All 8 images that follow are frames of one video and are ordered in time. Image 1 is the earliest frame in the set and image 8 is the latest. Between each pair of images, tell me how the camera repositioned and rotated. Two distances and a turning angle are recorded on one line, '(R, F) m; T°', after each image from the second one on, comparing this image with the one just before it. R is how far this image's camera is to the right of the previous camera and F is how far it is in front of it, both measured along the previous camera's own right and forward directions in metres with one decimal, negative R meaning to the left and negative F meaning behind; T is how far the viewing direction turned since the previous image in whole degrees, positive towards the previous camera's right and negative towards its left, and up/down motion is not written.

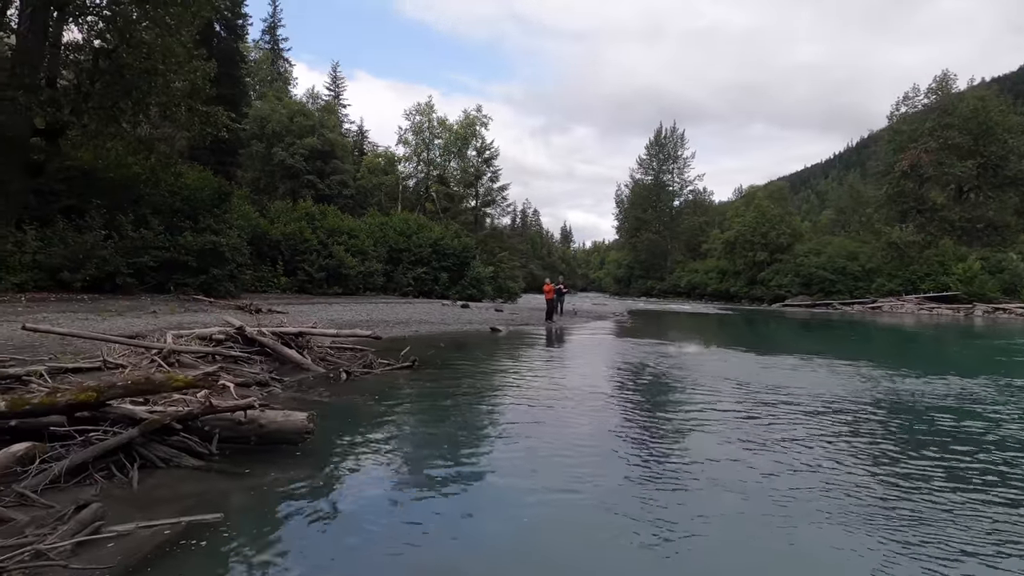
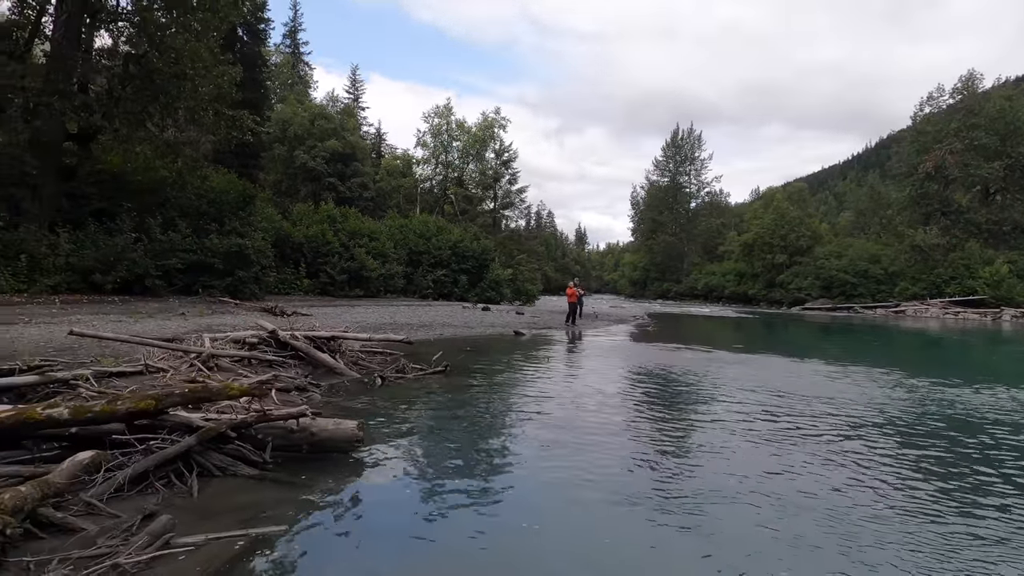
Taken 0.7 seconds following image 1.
(-0.4, 0.0) m; -1°
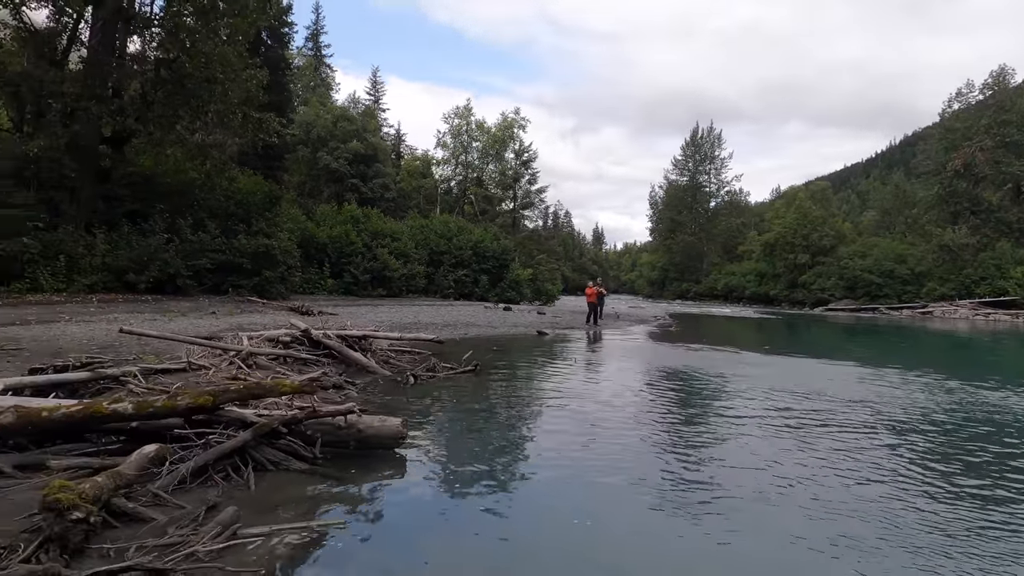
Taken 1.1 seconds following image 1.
(-0.2, -0.1) m; -2°
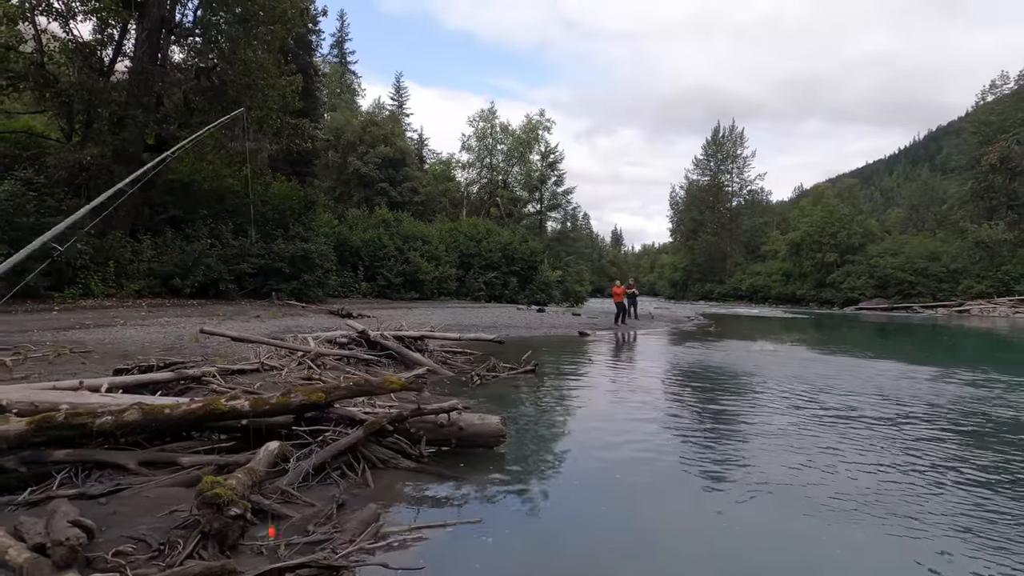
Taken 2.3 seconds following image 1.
(-0.8, +0.1) m; -2°
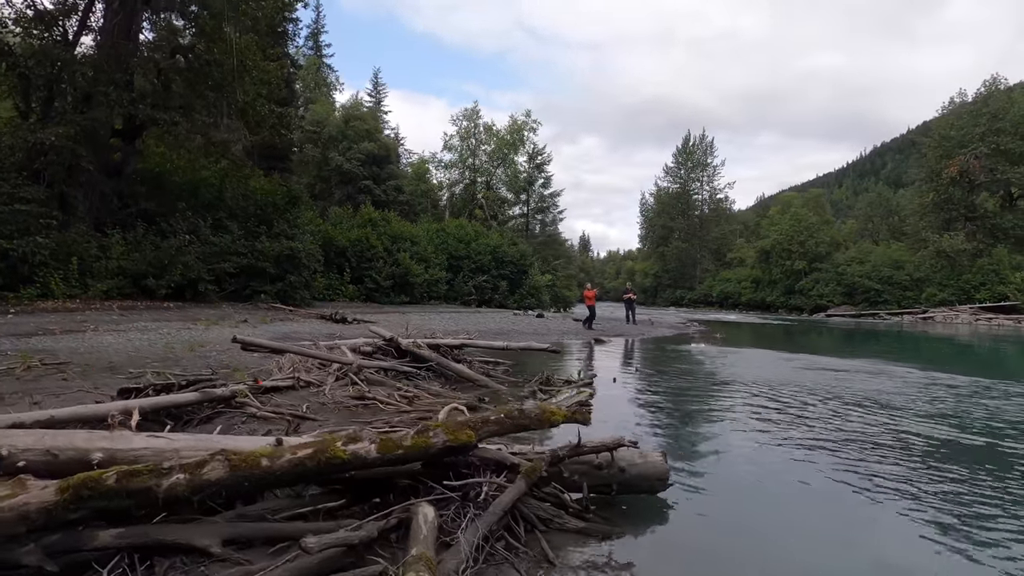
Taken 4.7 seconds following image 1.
(-1.6, +1.4) m; +4°
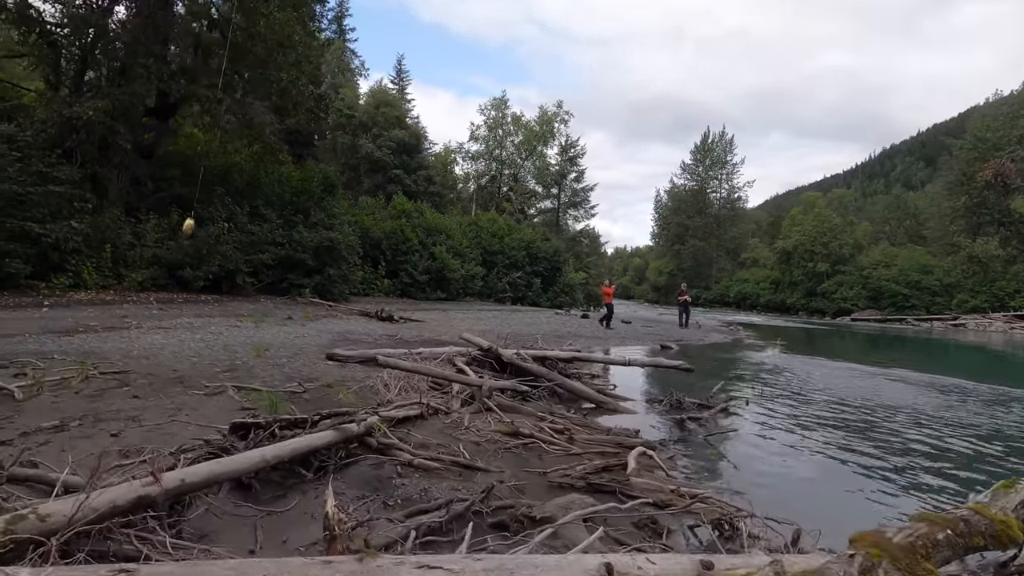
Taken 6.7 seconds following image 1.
(-1.9, +1.4) m; 0°
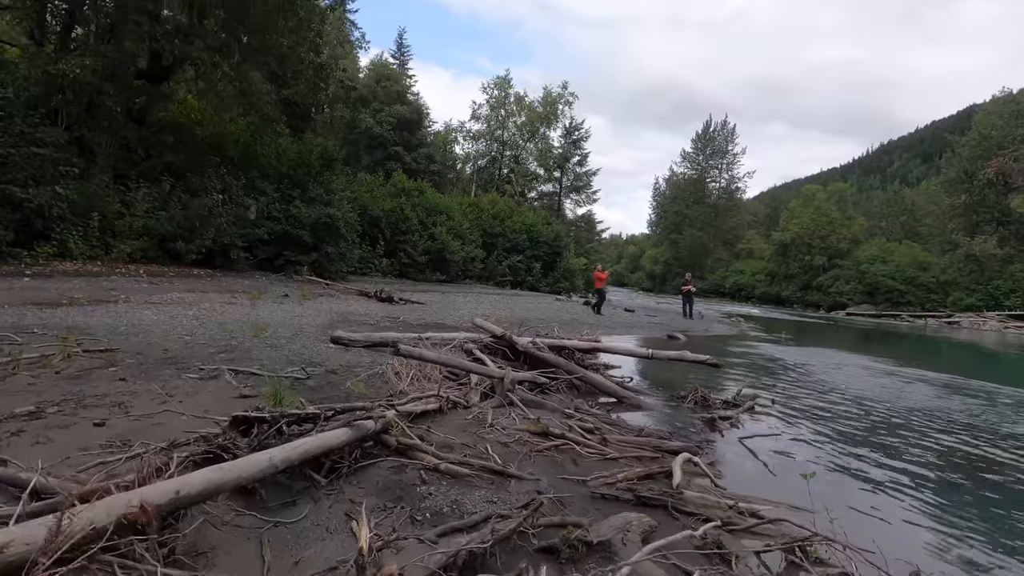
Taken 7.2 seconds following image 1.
(-0.4, +0.6) m; +1°
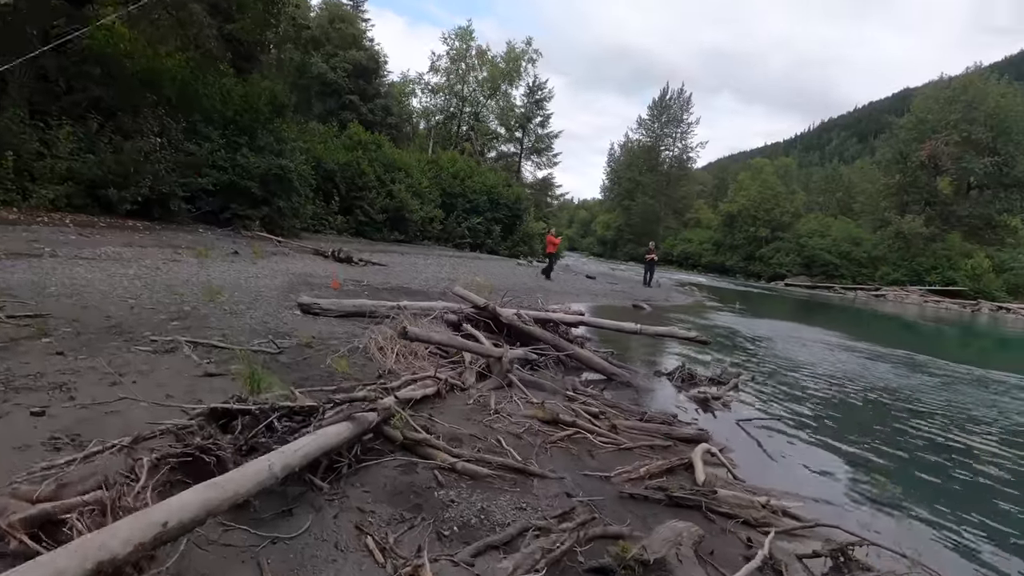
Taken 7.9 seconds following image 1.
(-0.5, +0.5) m; +5°
